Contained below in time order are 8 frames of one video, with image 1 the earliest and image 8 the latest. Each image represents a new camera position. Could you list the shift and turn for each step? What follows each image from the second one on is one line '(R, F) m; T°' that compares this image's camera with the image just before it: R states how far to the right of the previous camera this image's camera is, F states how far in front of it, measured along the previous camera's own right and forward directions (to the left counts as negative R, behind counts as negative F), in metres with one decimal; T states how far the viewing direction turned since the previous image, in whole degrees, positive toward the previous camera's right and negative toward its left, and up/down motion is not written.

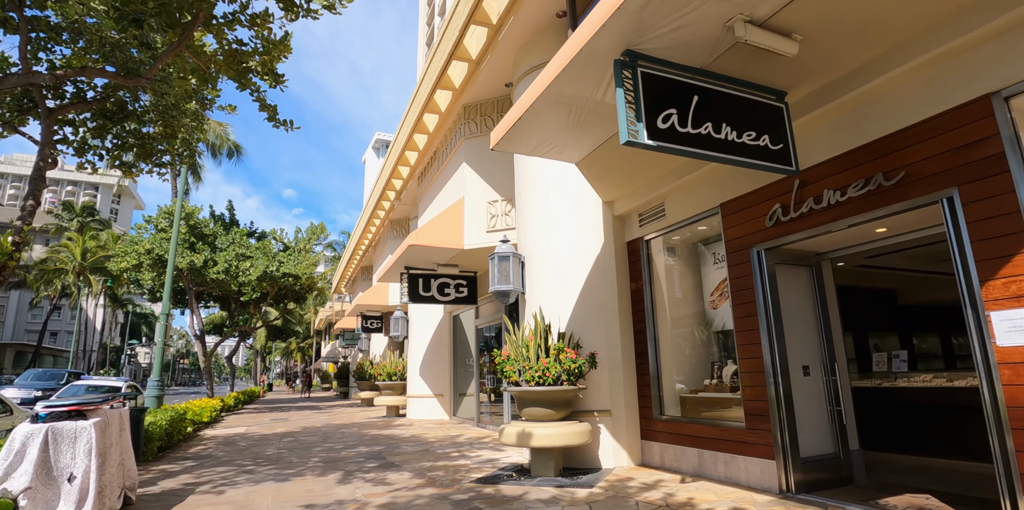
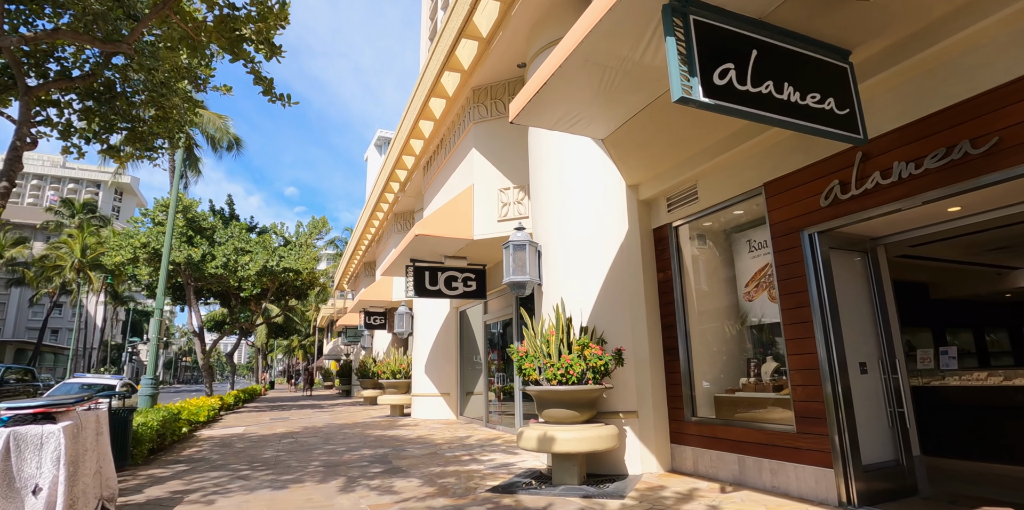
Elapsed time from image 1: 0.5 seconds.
(-0.2, +0.6) m; 0°
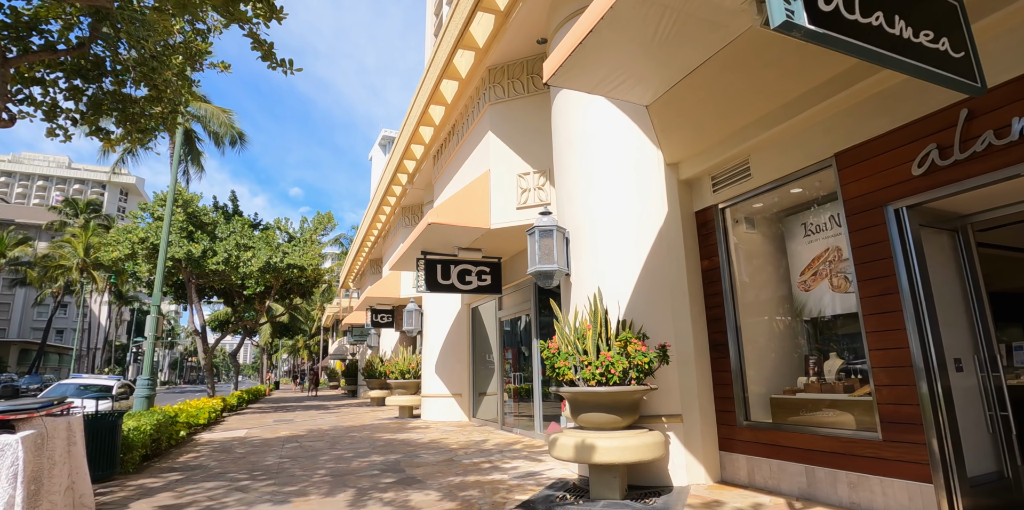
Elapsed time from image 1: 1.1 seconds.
(-0.3, +0.7) m; 0°
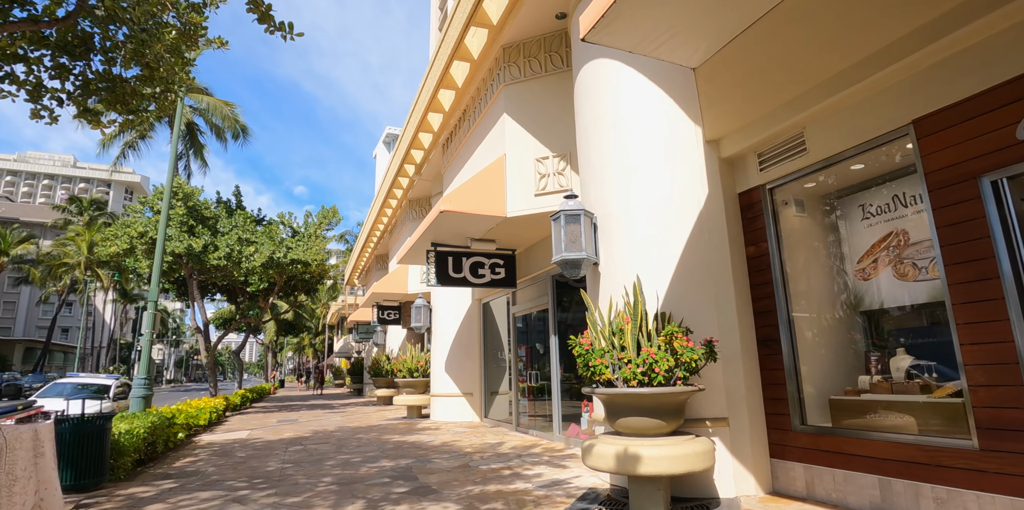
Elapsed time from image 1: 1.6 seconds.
(-0.2, +0.6) m; 0°
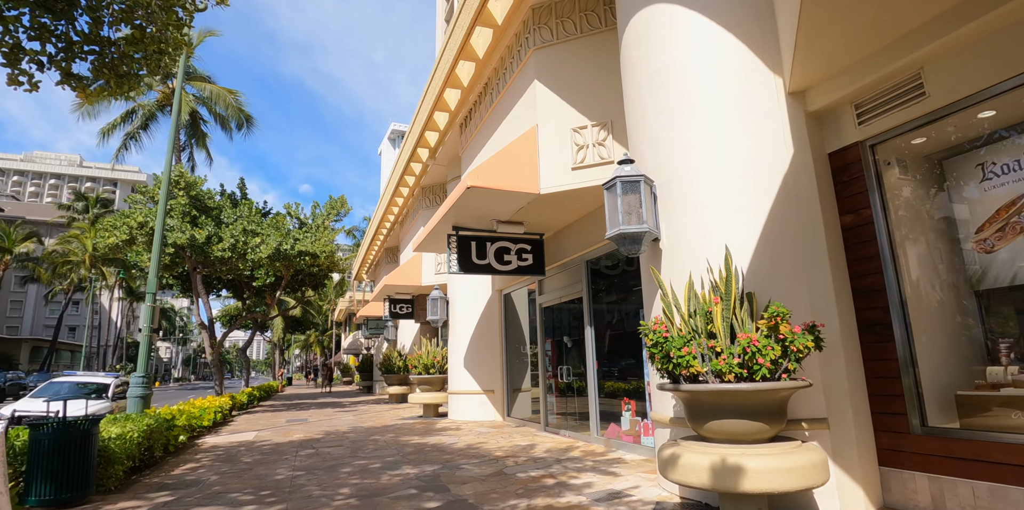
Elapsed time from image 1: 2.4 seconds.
(-0.4, +0.8) m; -1°
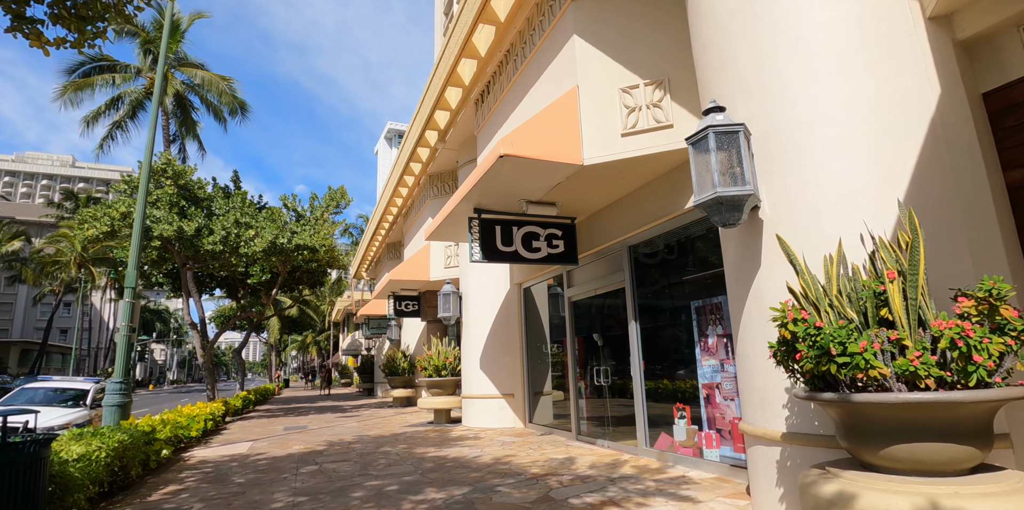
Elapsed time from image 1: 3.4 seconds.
(-0.5, +1.1) m; 0°
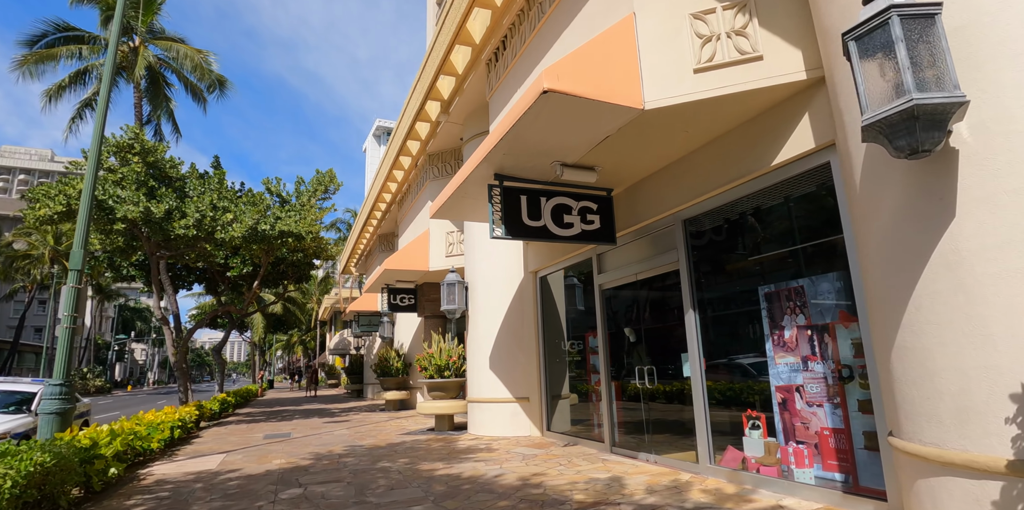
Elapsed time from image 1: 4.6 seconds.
(-0.5, +1.3) m; +1°
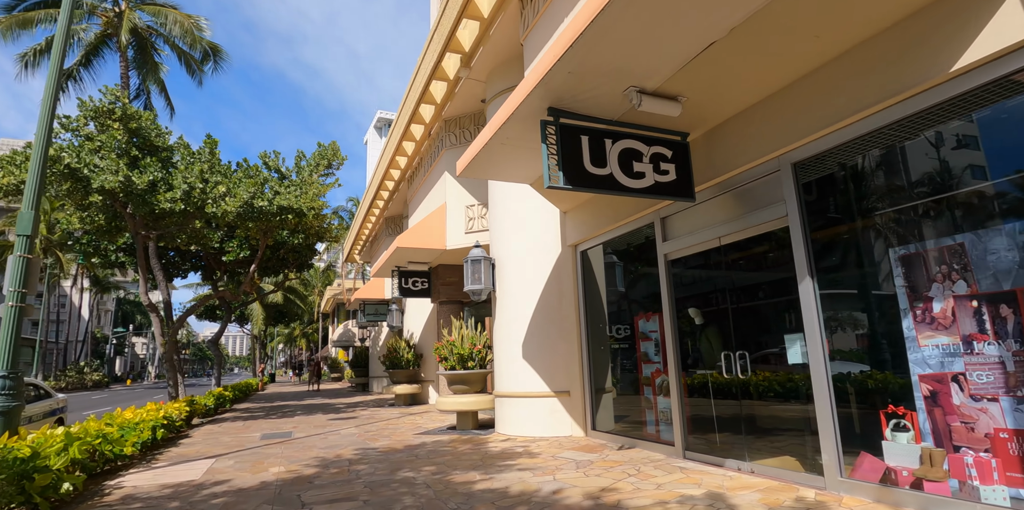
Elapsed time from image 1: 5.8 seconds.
(-0.5, +1.3) m; 0°
